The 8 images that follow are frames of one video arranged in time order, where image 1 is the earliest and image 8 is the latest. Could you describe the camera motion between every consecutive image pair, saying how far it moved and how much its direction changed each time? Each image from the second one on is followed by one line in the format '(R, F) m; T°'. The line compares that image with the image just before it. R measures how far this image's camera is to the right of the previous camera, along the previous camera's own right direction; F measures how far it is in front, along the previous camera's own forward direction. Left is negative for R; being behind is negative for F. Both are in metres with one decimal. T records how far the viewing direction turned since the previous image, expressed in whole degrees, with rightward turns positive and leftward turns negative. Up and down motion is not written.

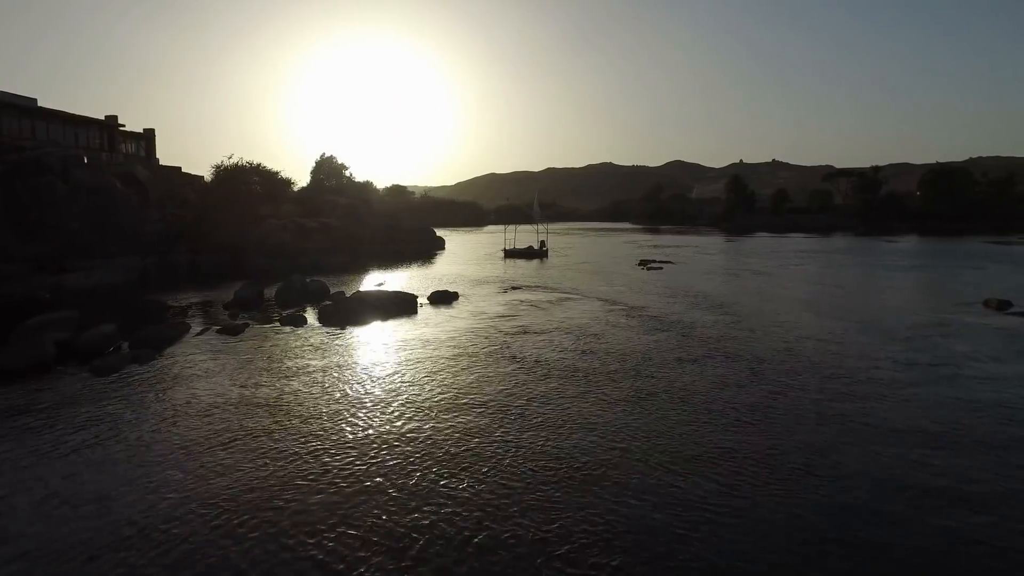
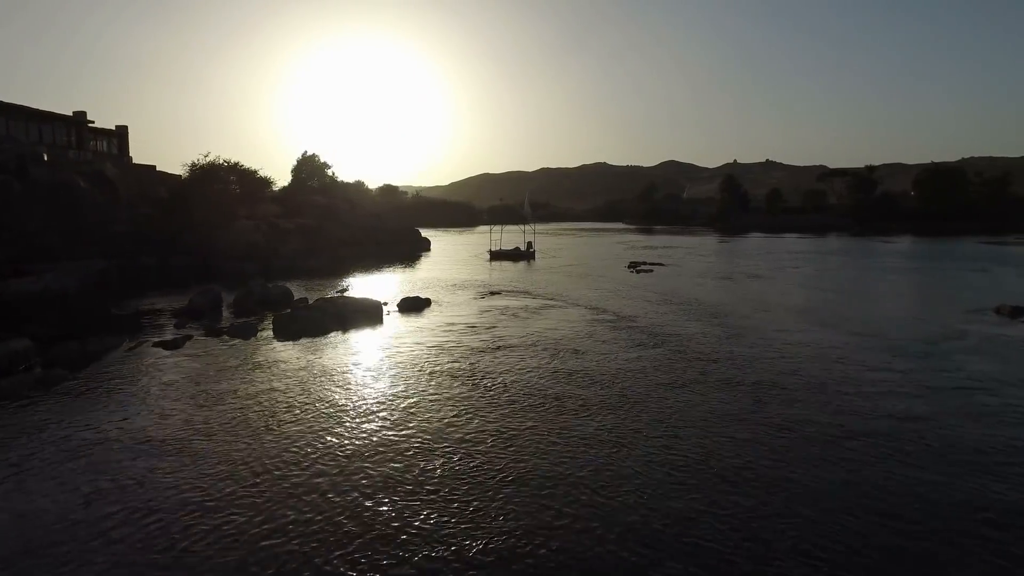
(+0.9, +2.3) m; 0°
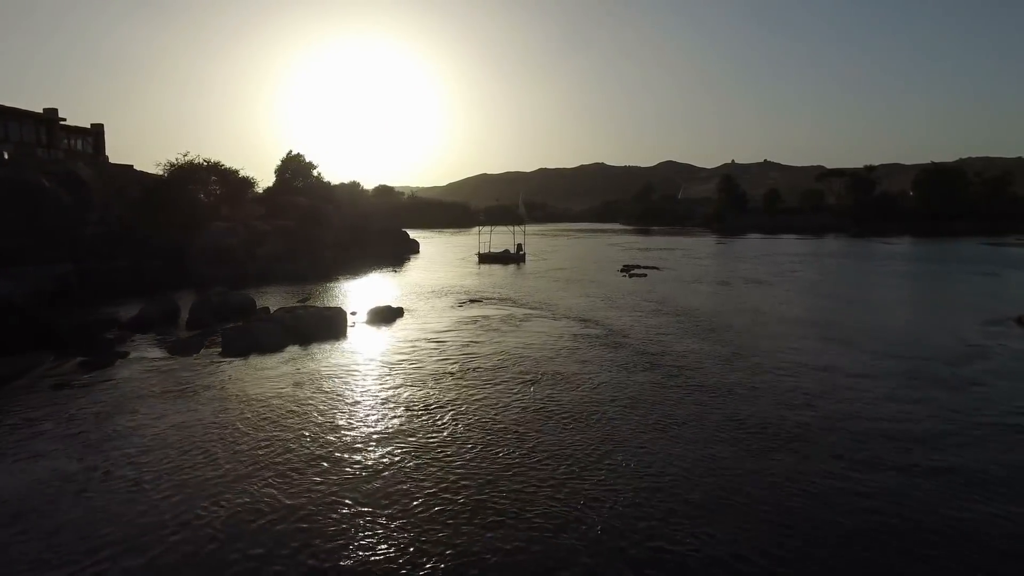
(+0.8, +2.4) m; 0°
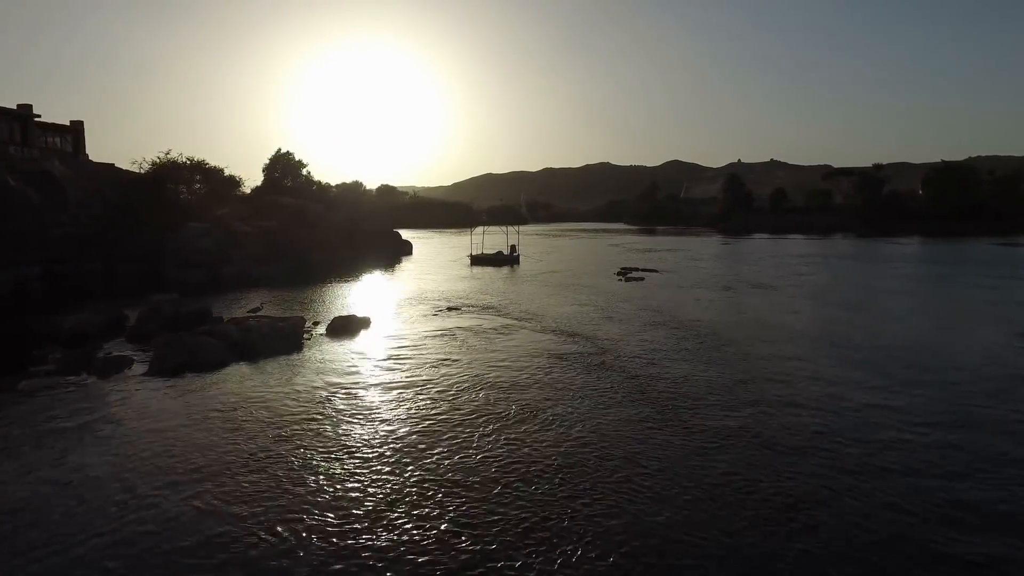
(+1.1, +2.7) m; 0°
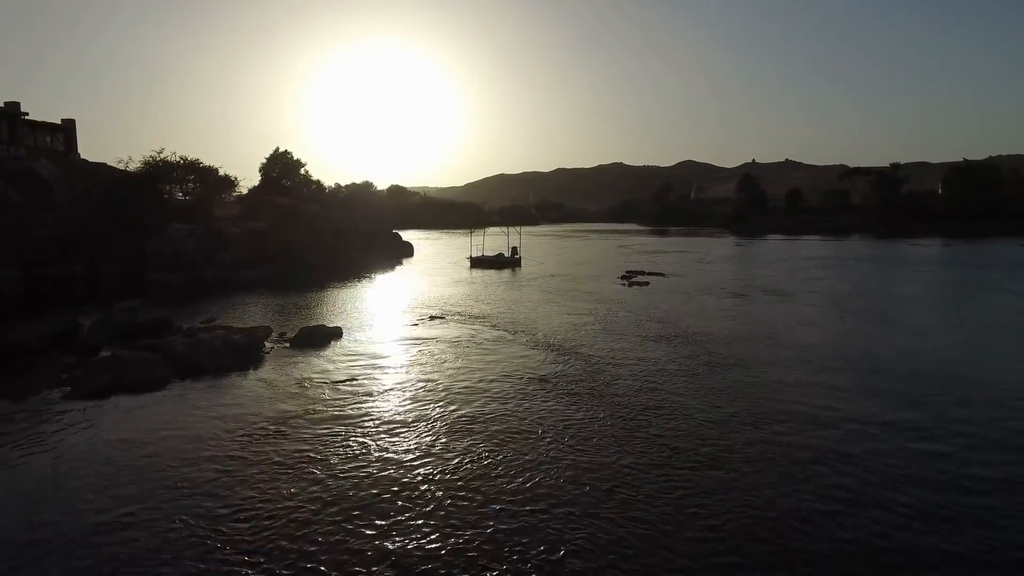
(+1.0, +2.5) m; -1°
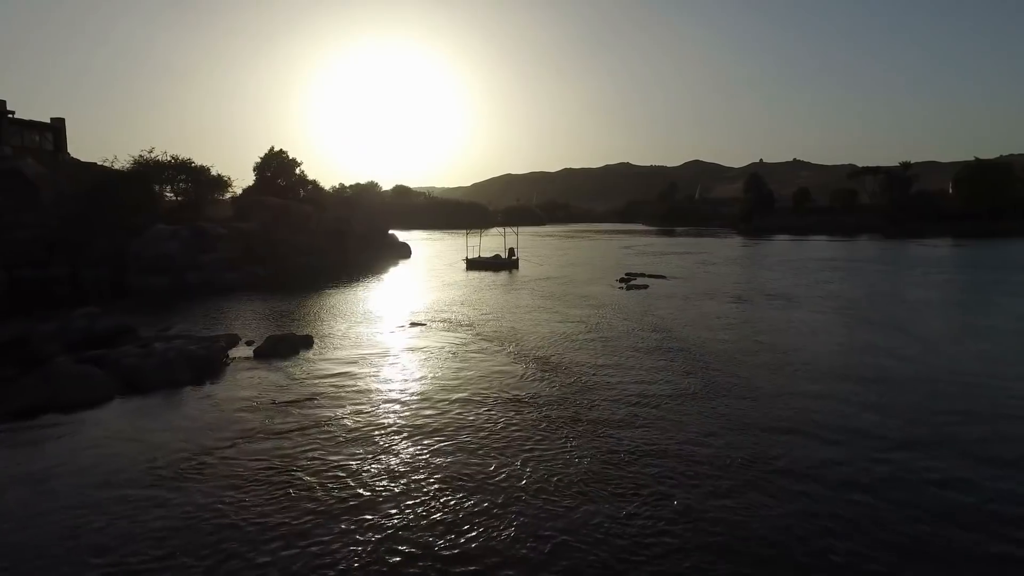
(+0.8, +1.7) m; -1°
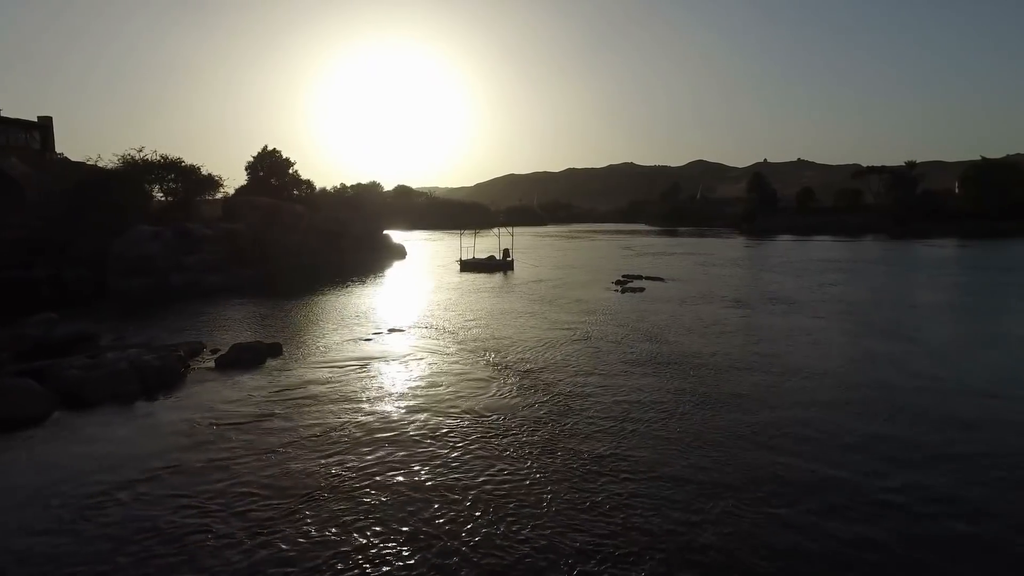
(+0.7, +1.4) m; 0°
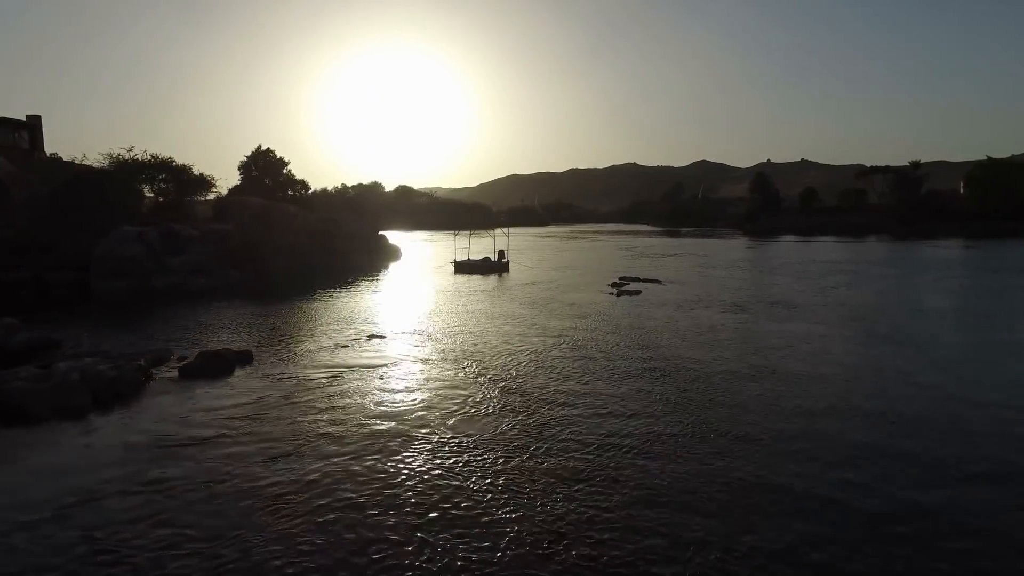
(+0.6, +1.2) m; 0°
